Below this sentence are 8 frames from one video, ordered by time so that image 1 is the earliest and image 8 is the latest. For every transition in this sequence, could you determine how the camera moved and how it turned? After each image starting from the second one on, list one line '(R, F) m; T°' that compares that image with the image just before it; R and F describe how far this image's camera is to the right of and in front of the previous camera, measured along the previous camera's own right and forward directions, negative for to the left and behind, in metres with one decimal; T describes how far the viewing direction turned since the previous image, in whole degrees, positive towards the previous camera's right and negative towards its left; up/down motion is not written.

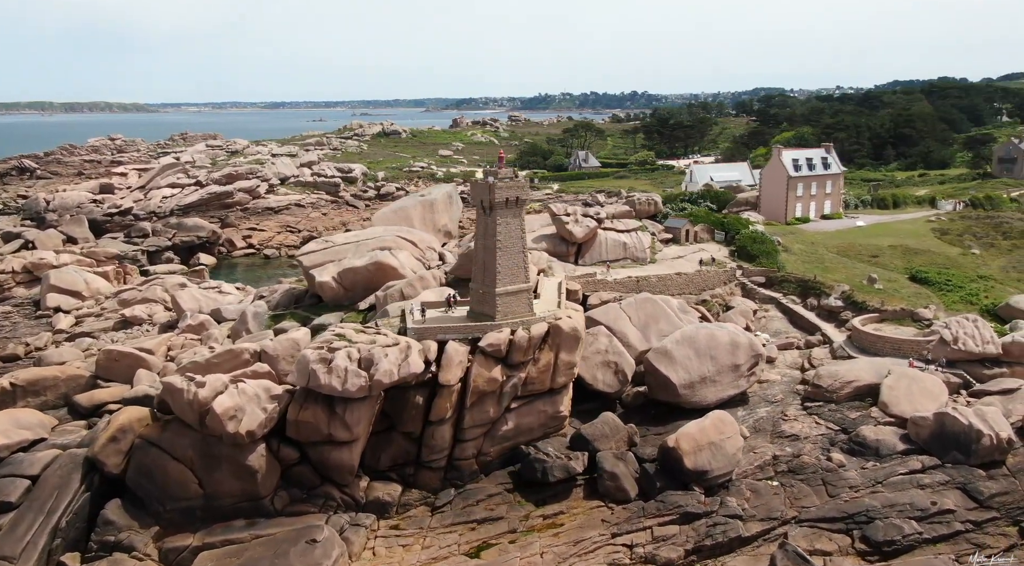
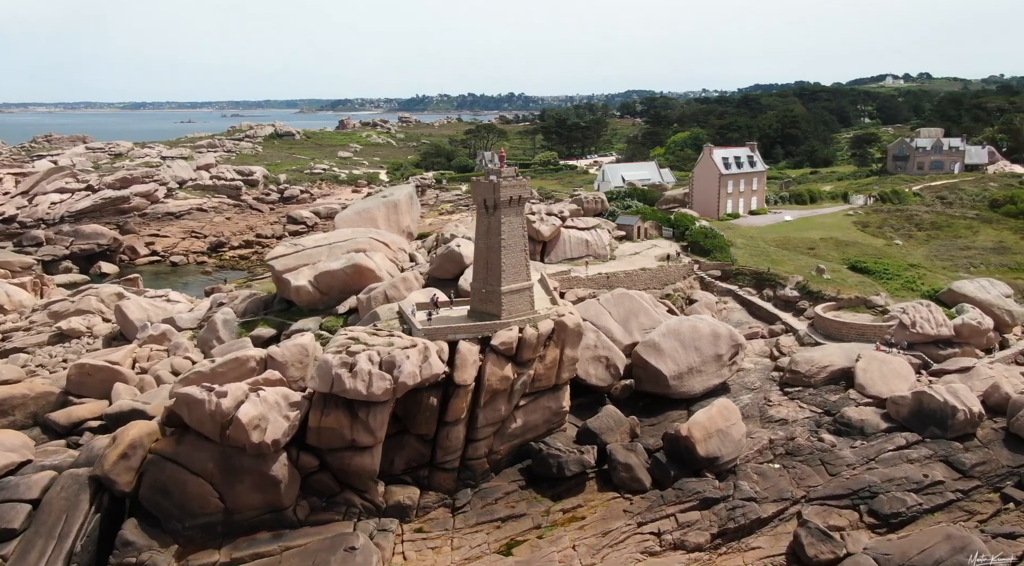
(-1.9, +0.2) m; +6°
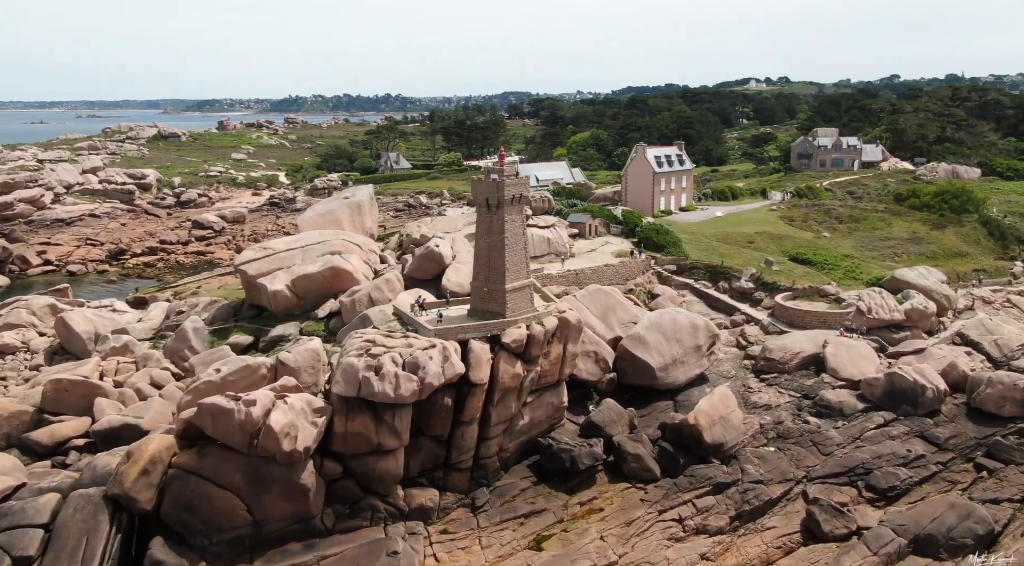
(-1.9, +0.1) m; +6°
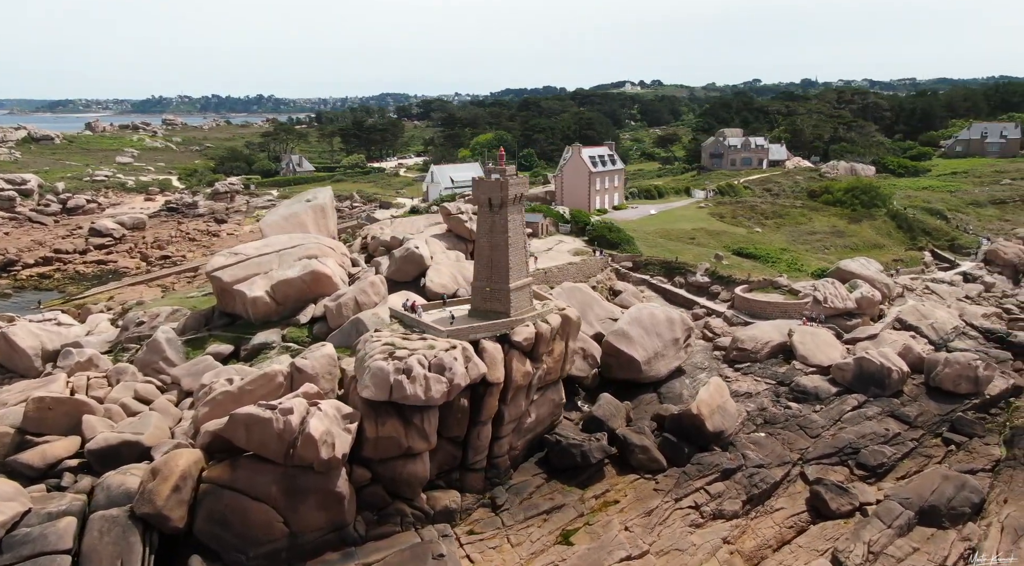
(-2.0, 0.0) m; +6°
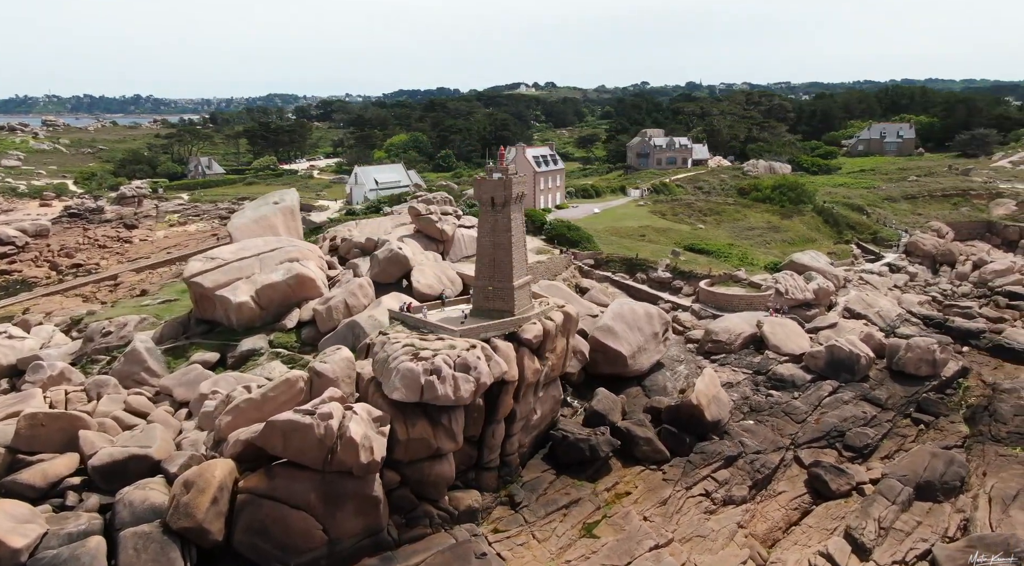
(-1.8, 0.0) m; +5°
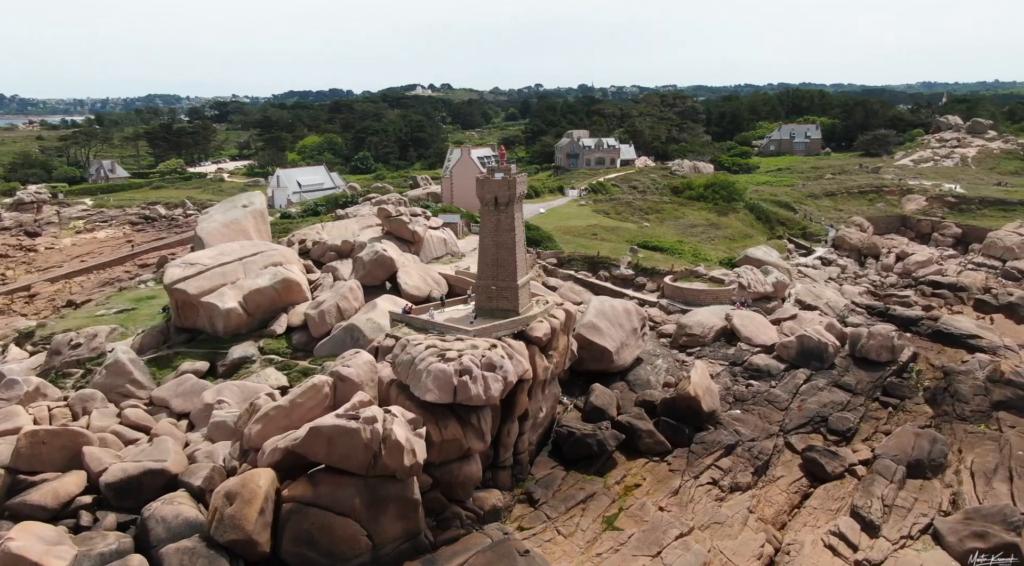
(-1.8, -0.1) m; +5°
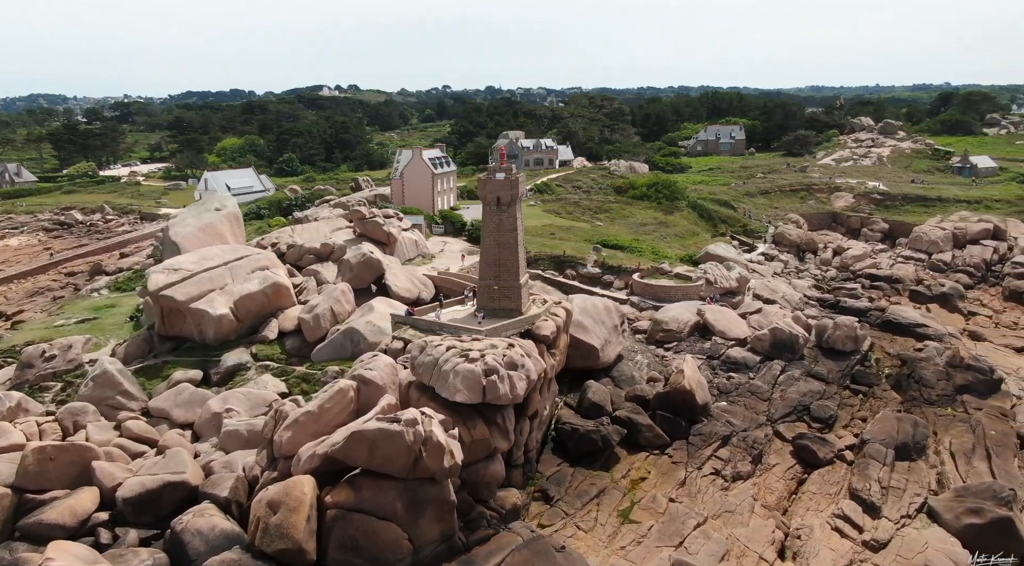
(-1.6, -0.1) m; +5°
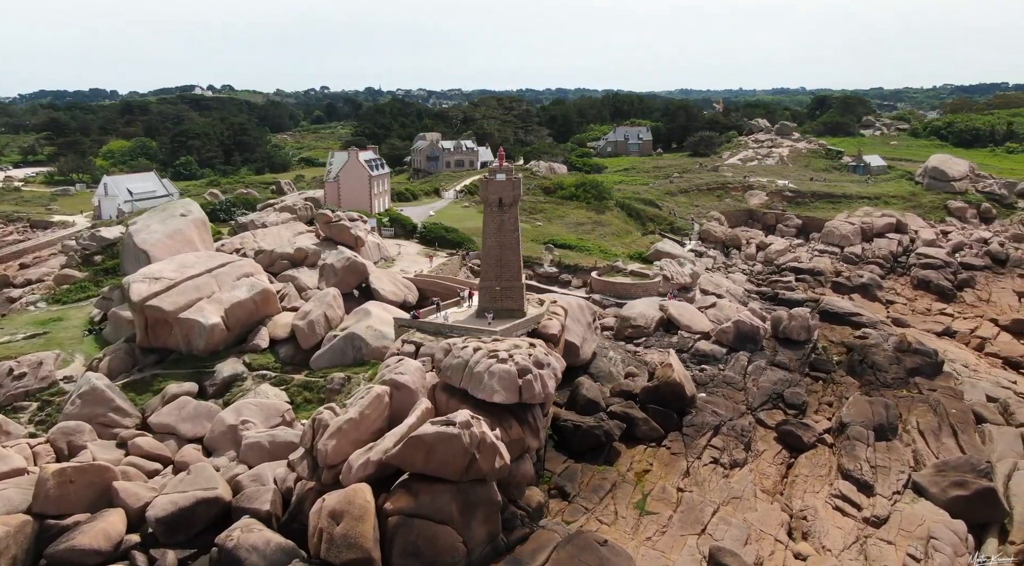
(-2.1, -0.2) m; +6°
